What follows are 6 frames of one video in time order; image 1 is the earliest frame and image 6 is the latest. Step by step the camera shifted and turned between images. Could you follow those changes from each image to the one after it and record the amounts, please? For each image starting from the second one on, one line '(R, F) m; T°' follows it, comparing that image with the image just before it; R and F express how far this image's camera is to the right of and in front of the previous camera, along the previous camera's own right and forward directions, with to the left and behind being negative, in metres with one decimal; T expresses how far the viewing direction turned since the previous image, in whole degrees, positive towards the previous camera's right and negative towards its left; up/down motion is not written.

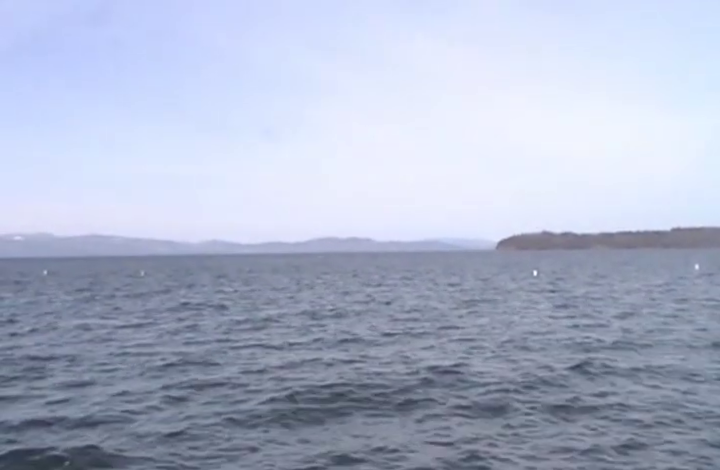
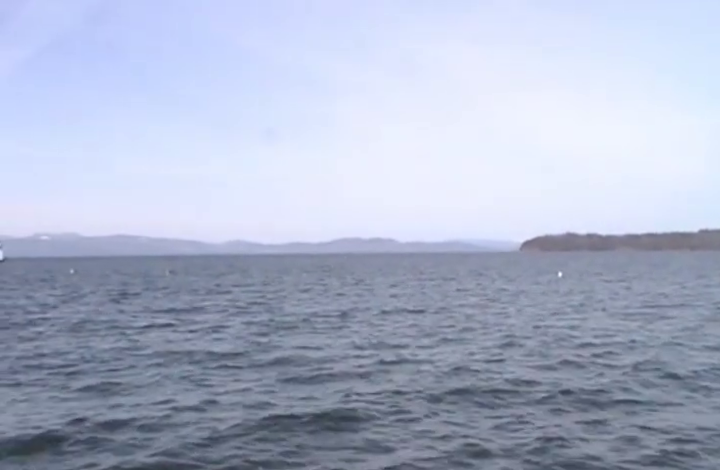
(-0.1, +0.1) m; -2°
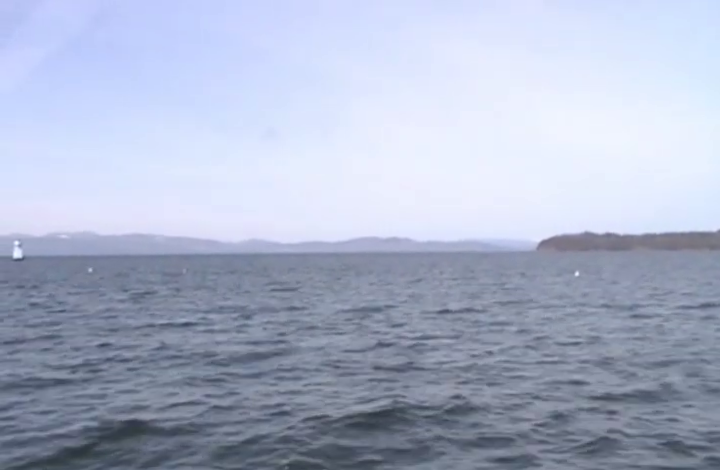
(-0.1, +0.2) m; -1°
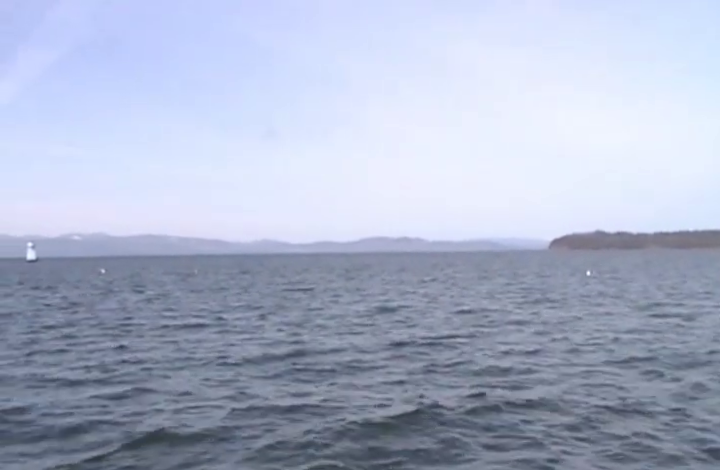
(-0.1, +0.2) m; -1°
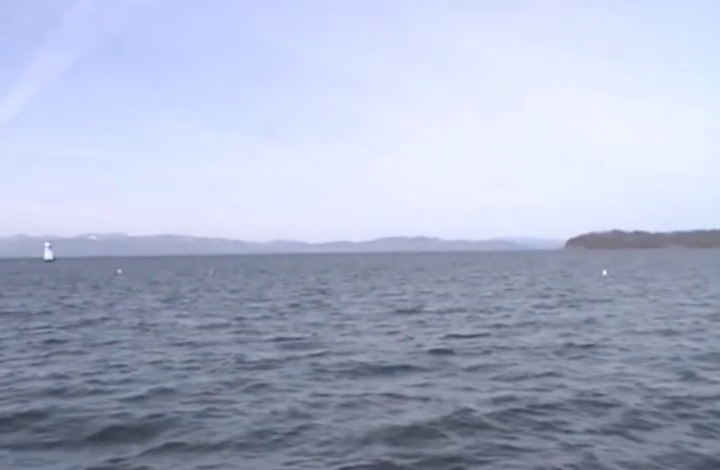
(-0.1, +0.3) m; -1°
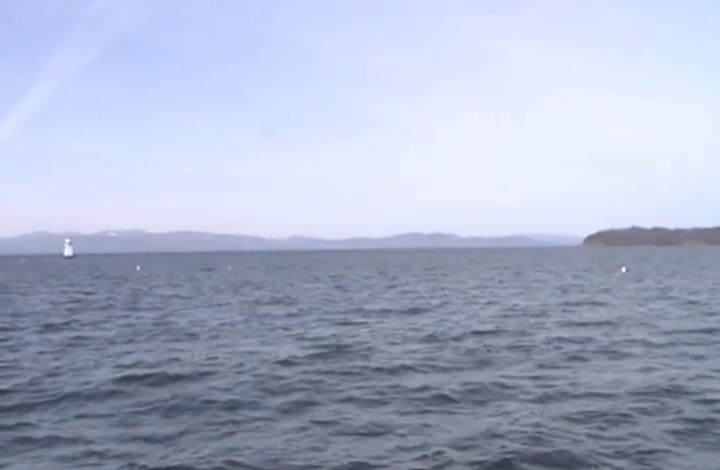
(-0.6, +1.3) m; -1°
